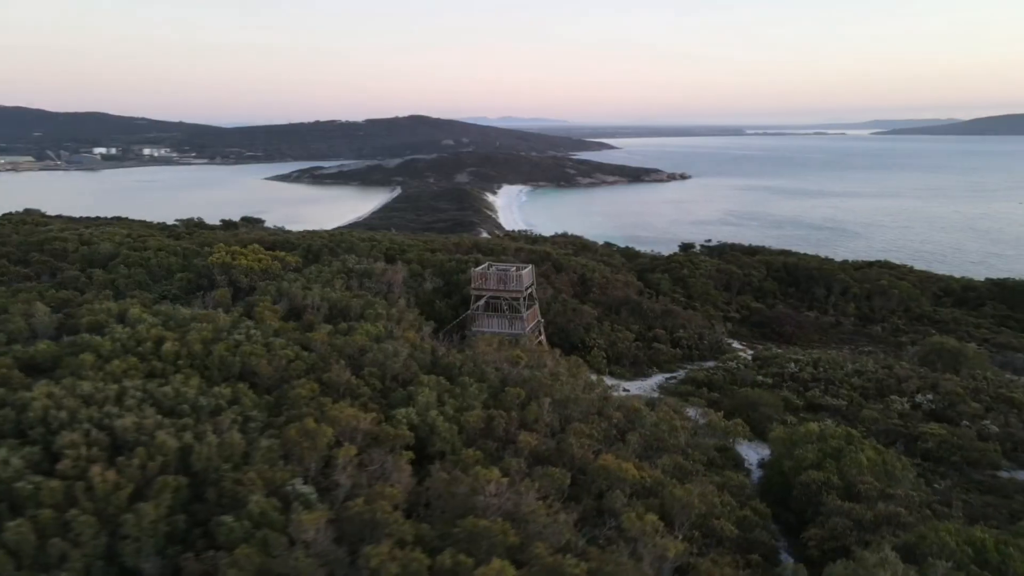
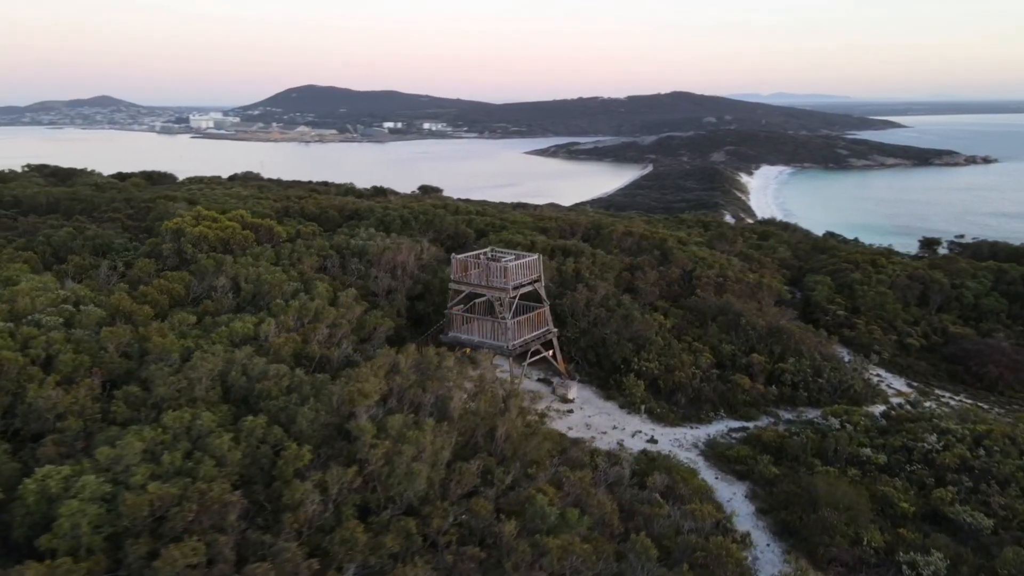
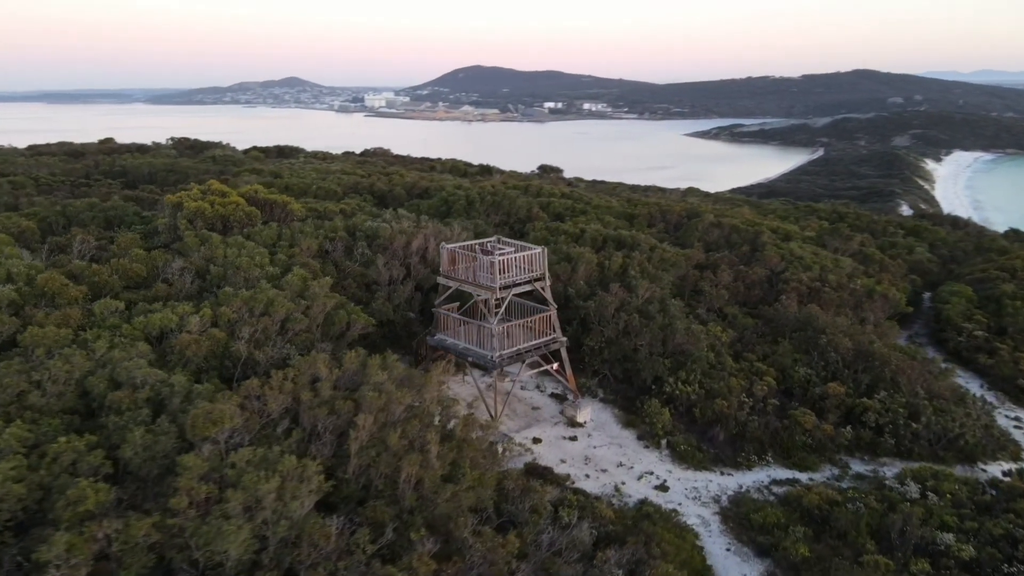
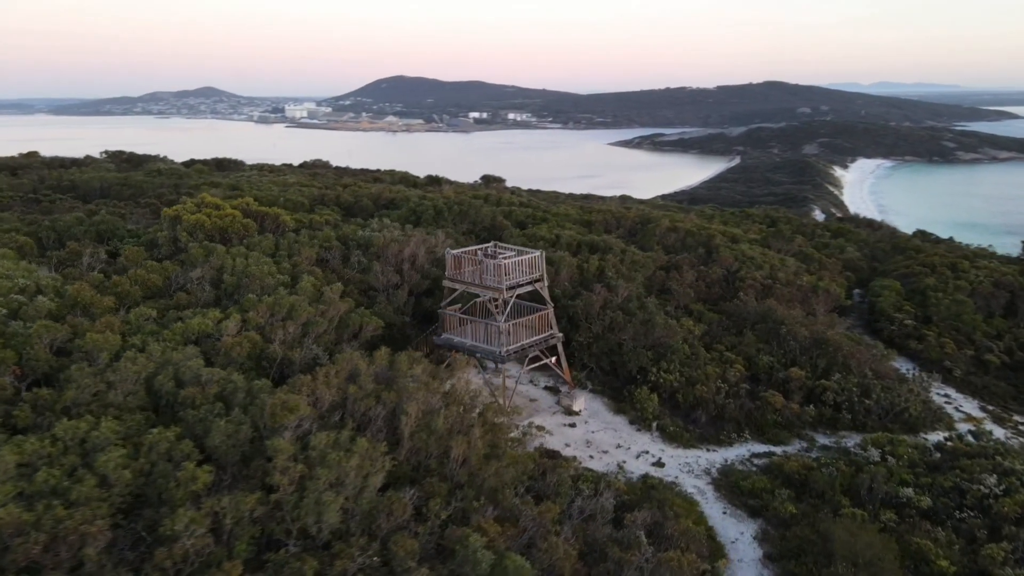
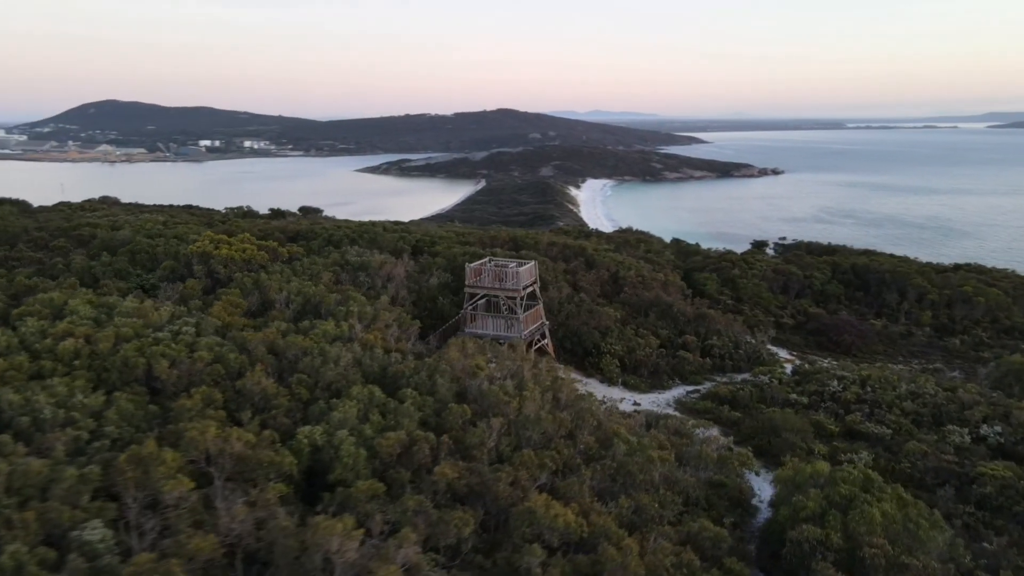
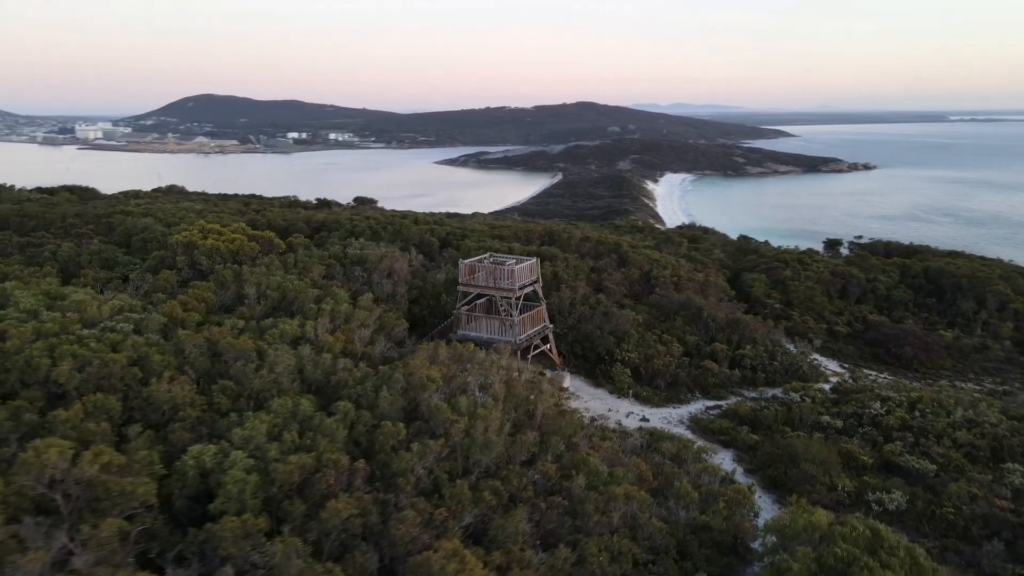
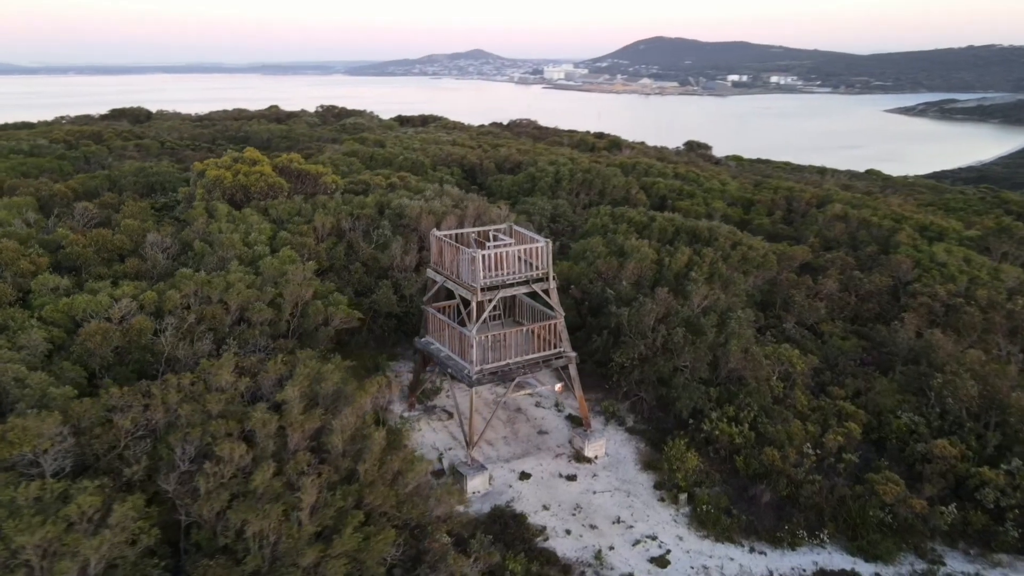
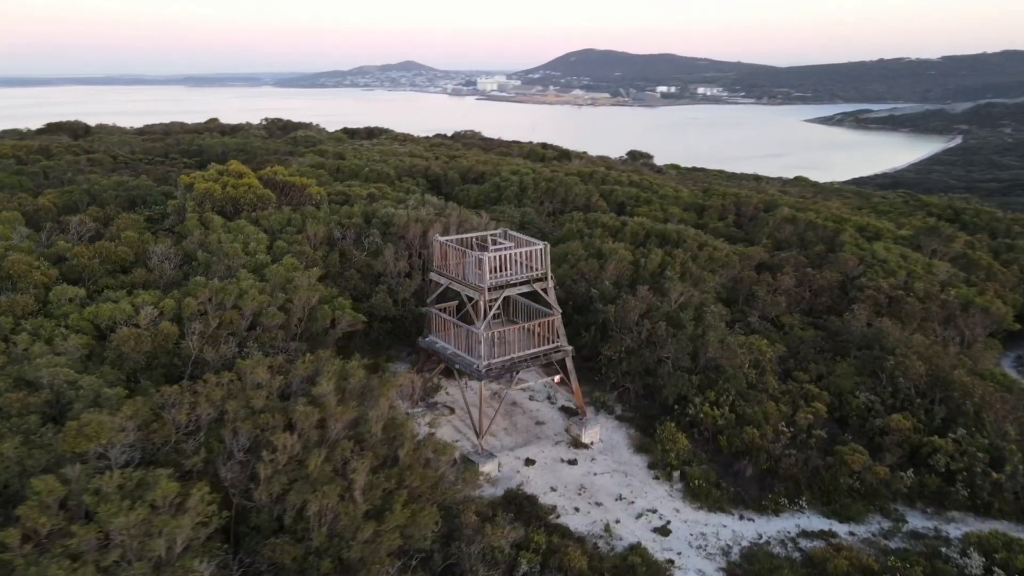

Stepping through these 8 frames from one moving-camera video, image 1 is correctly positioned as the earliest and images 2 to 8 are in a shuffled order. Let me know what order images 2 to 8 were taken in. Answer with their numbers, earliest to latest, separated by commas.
5, 6, 2, 4, 3, 8, 7
